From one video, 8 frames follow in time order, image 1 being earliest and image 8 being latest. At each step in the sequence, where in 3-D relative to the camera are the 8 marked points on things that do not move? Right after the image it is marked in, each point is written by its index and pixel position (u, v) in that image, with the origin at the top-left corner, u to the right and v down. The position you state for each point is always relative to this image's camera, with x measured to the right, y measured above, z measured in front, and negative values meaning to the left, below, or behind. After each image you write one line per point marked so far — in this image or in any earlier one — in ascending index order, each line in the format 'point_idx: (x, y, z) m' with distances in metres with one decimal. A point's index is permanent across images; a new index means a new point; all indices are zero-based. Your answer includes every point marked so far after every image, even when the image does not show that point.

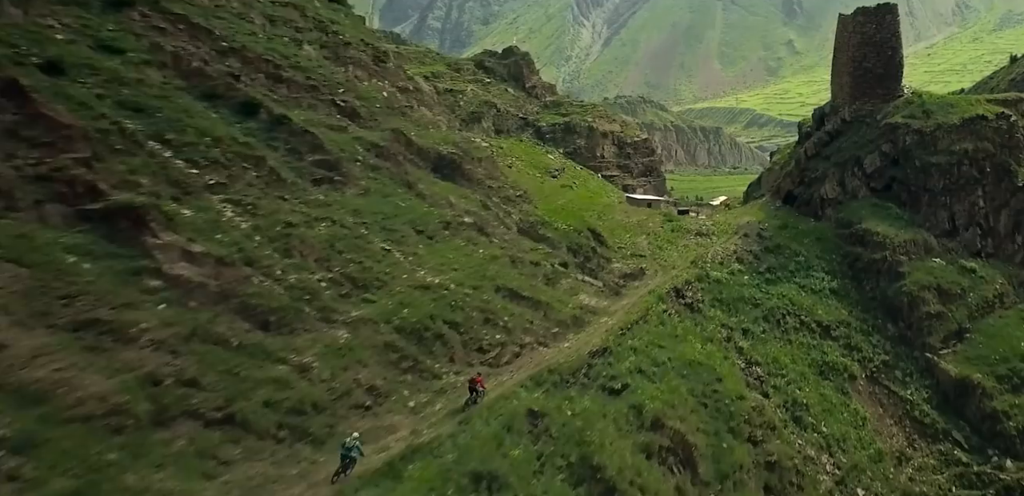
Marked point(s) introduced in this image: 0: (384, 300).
0: (-3.9, -1.6, +18.9) m
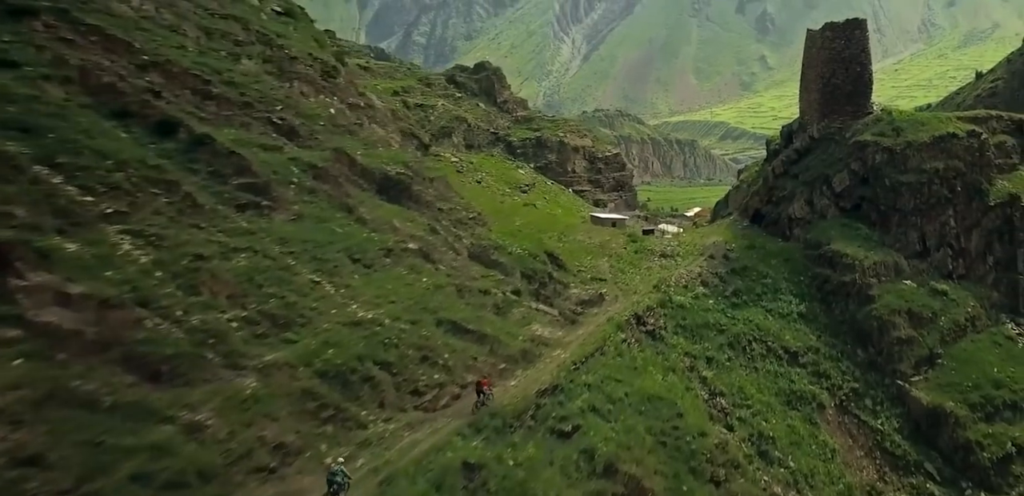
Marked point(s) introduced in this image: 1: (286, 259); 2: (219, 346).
0: (-5.7, -2.5, +17.1) m
1: (-7.1, -0.3, +19.3) m
2: (-7.1, -2.4, +14.9) m
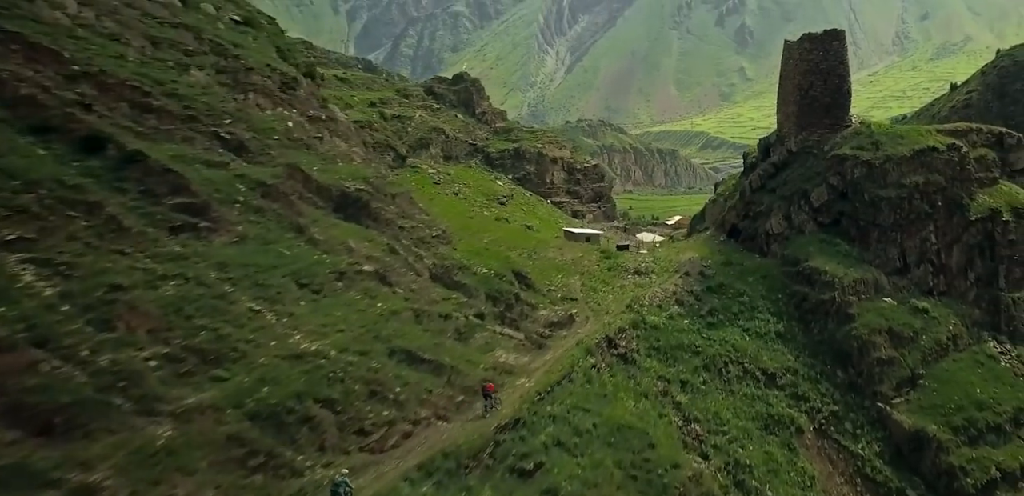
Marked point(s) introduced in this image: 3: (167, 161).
0: (-6.9, -3.3, +15.5) m
1: (-8.4, -1.1, +17.8) m
2: (-8.3, -3.1, +13.3) m
3: (-11.3, +2.8, +20.1) m
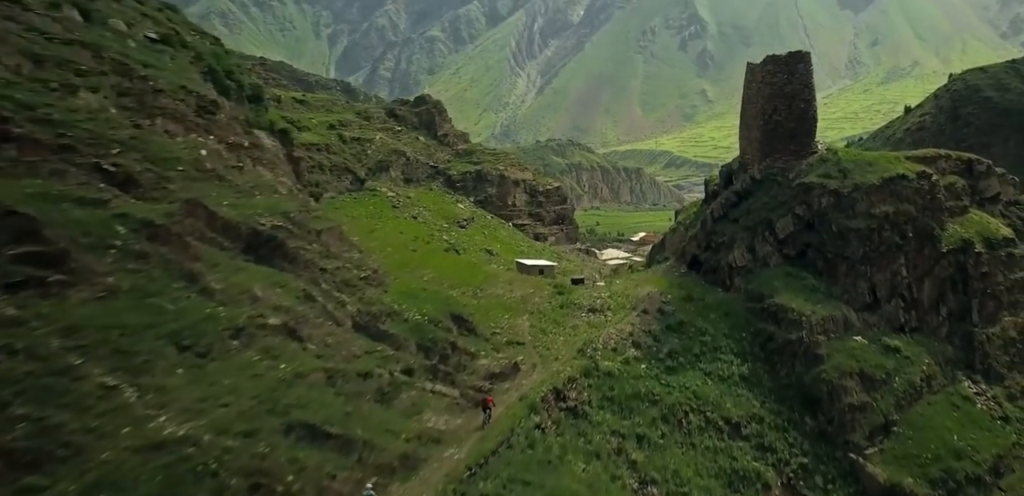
0: (-8.8, -4.6, +12.2) m
1: (-10.5, -2.6, +14.5) m
2: (-10.1, -4.4, +9.9) m
3: (-13.5, +1.3, +16.8) m
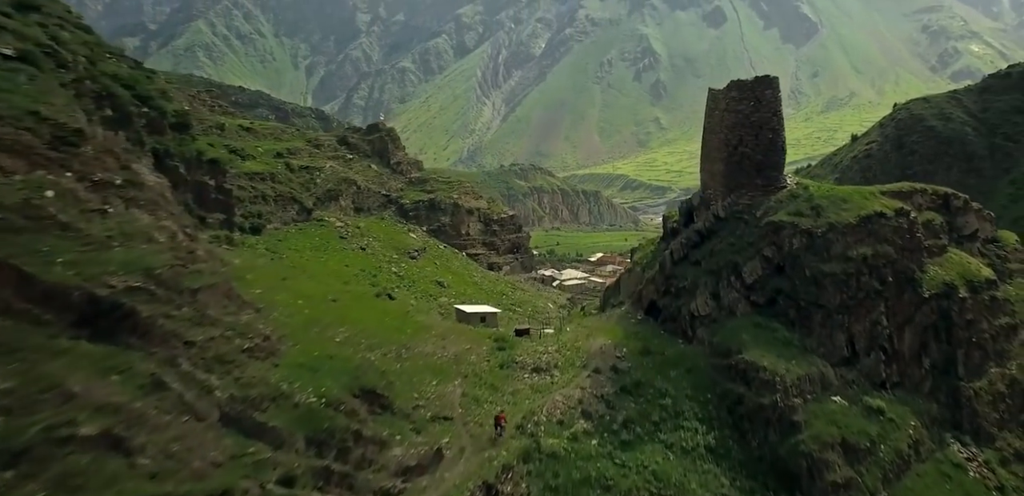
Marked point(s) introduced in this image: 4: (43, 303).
0: (-10.7, -6.3, +6.9) m
1: (-12.5, -4.3, +9.2) m
2: (-11.8, -5.9, +4.6) m
3: (-15.7, -0.6, +11.4) m
4: (-12.9, -1.5, +16.9) m
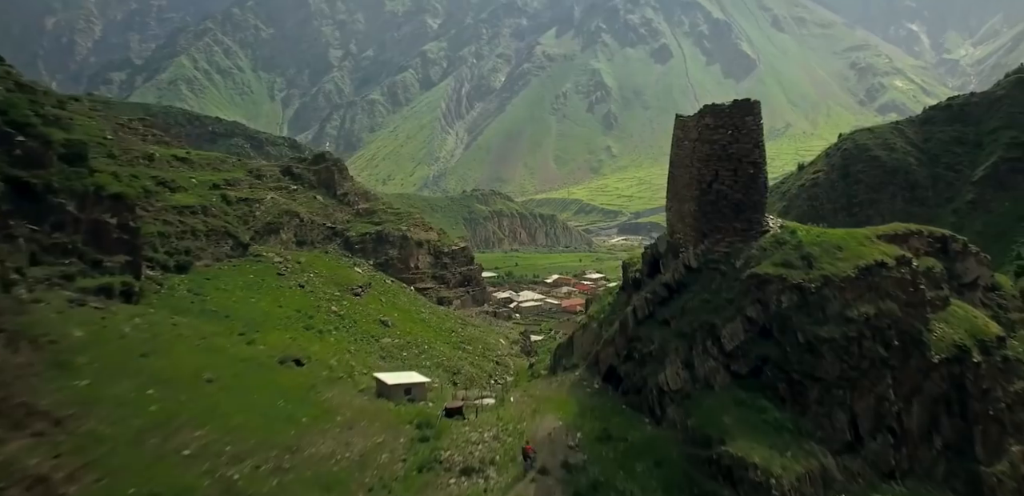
0: (-12.1, -7.8, -0.5) m
1: (-14.0, -6.0, +1.7) m
2: (-13.0, -7.3, -2.9) m
3: (-17.4, -2.4, +3.9) m
4: (-15.0, -3.5, +9.5) m
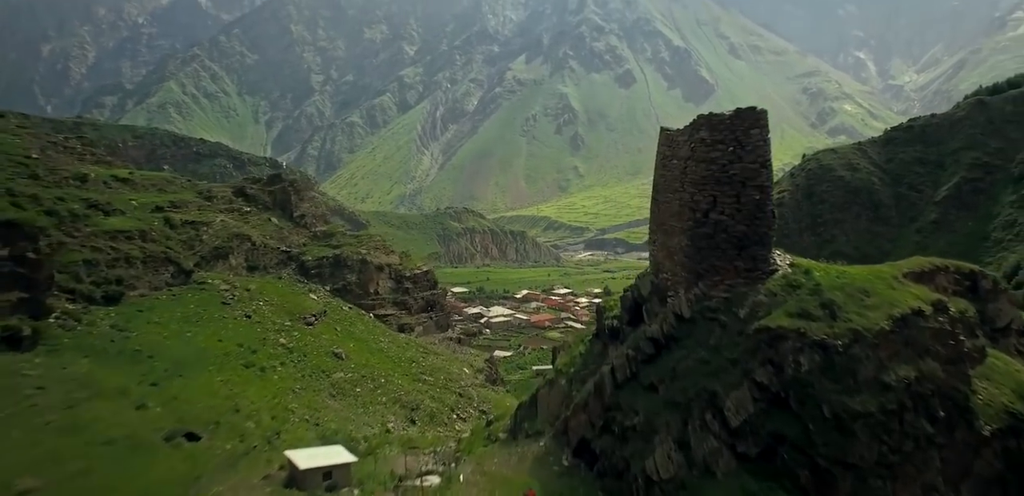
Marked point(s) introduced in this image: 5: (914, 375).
0: (-12.6, -8.6, -7.4) m
1: (-14.6, -6.9, -5.2) m
2: (-13.4, -8.1, -9.8) m
3: (-18.1, -3.4, -3.1) m
4: (-16.0, -4.7, +2.6) m
5: (+12.8, -4.2, +19.9) m
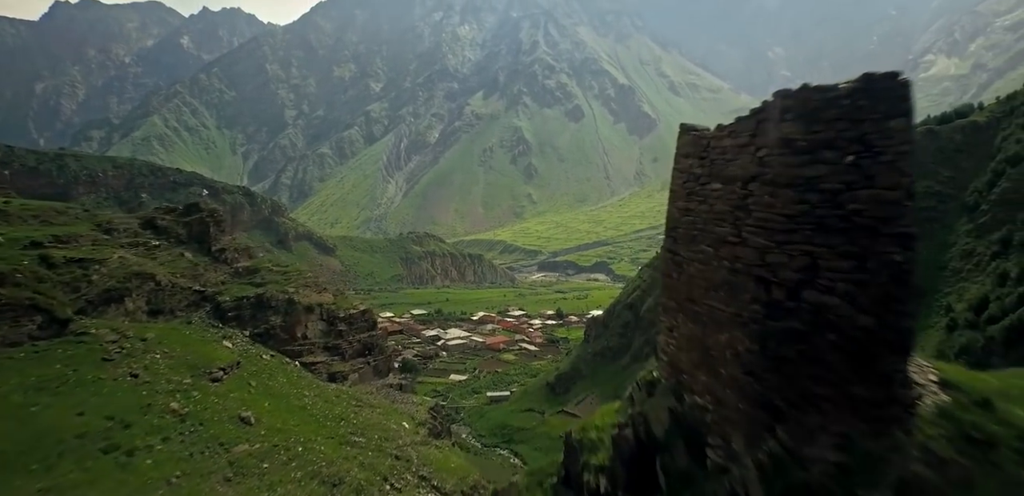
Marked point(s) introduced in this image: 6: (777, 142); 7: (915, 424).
0: (-12.2, -9.4, -21.1) m
1: (-14.5, -7.8, -19.1) m
2: (-12.9, -8.8, -23.6) m
3: (-18.2, -4.4, -17.1) m
4: (-16.5, -6.0, -11.3) m
5: (+10.9, -6.1, +8.1) m
6: (+4.5, +1.9, +11.0) m
7: (+7.1, -3.0, +10.9) m
